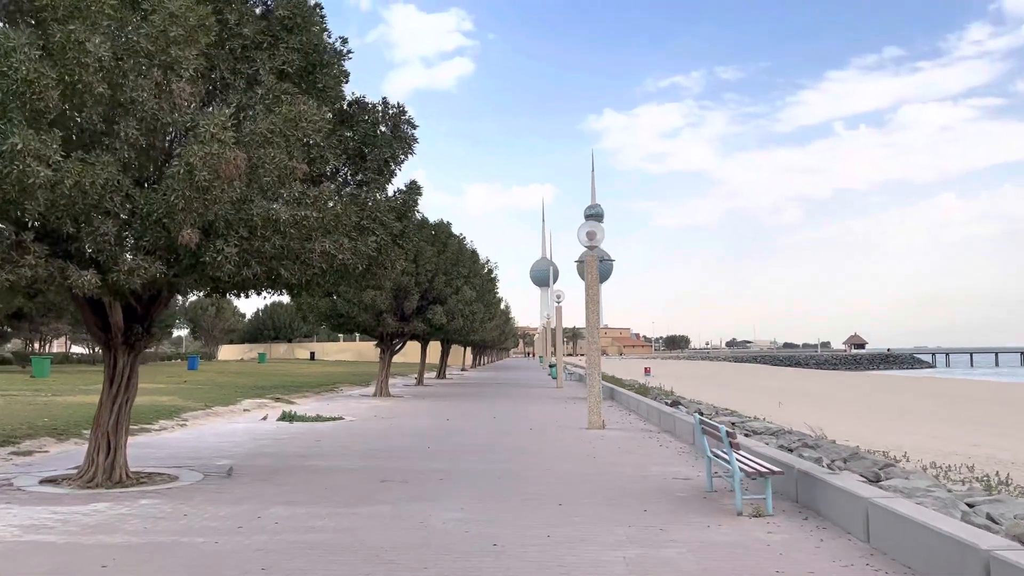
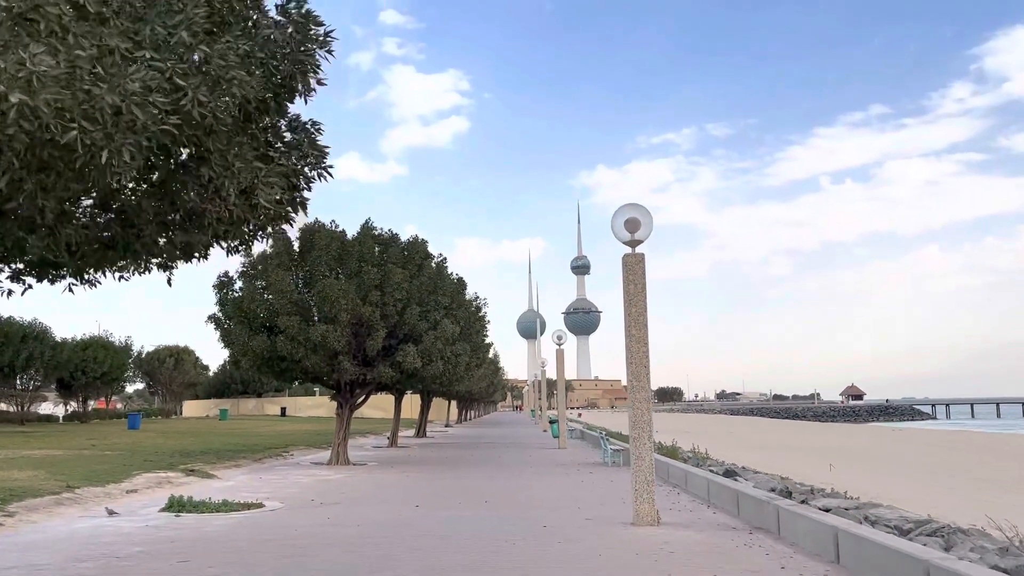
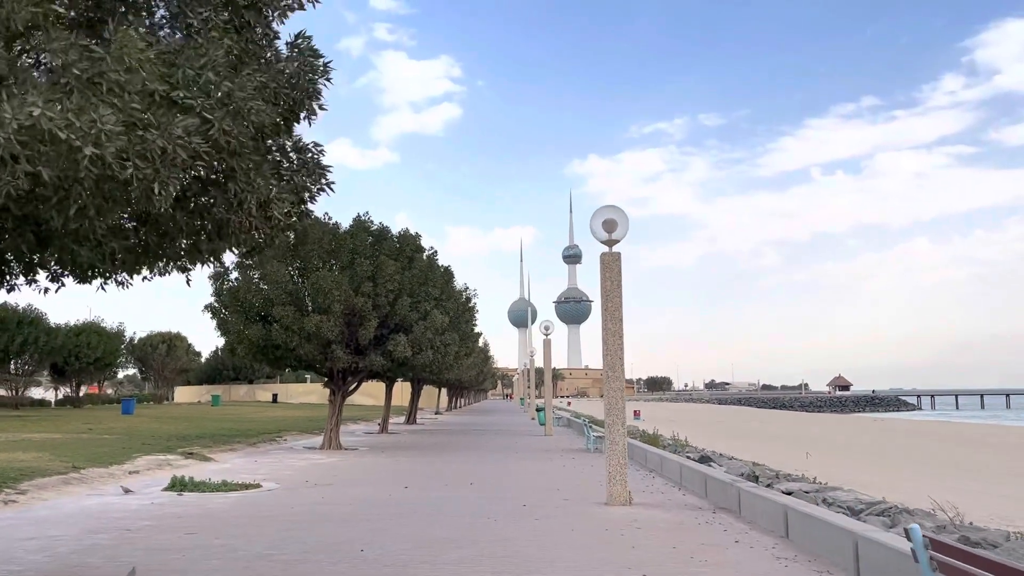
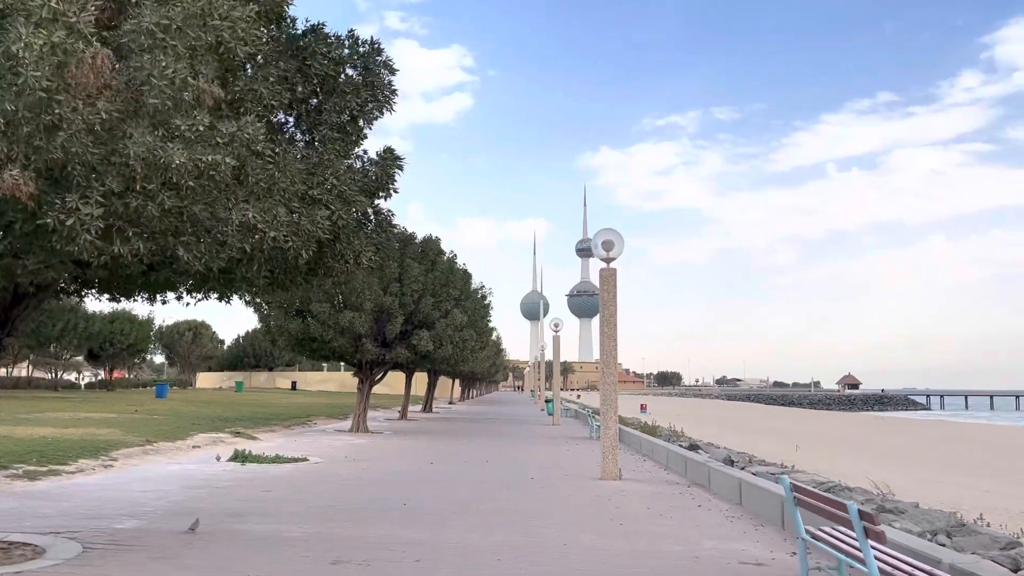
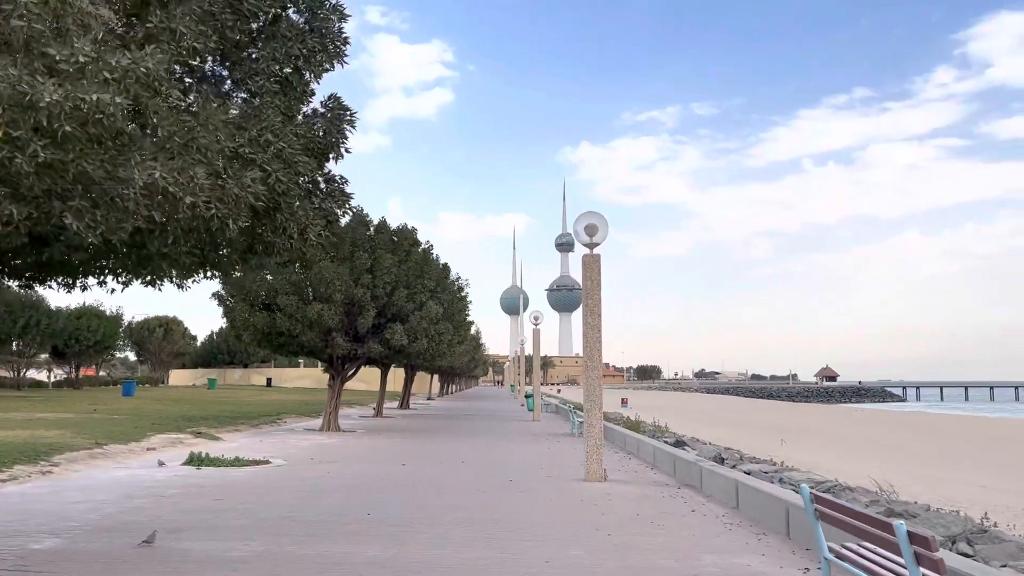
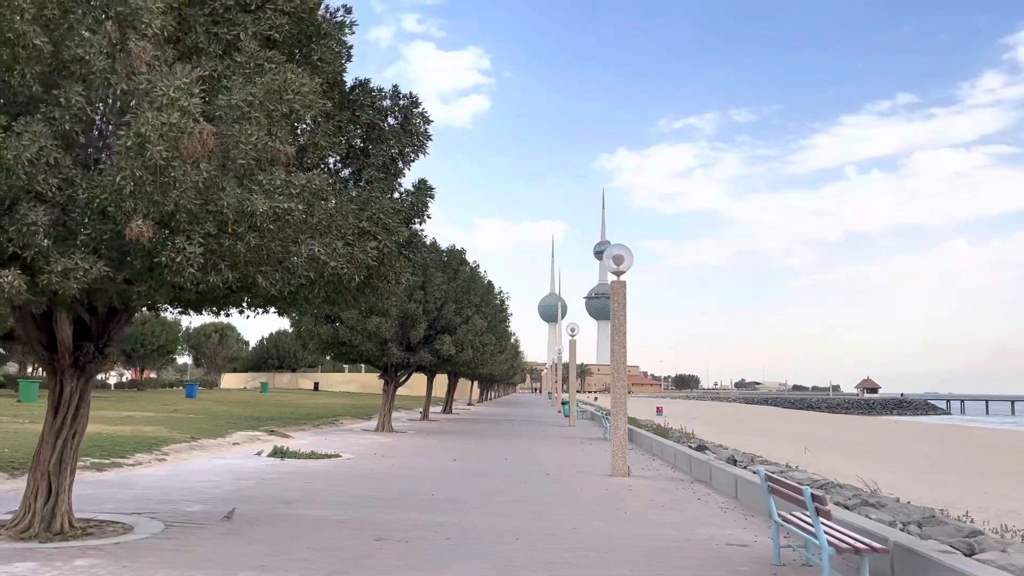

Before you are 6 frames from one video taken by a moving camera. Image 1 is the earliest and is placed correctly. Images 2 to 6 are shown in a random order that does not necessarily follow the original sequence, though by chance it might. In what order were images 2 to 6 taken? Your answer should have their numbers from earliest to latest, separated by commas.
6, 4, 5, 3, 2
